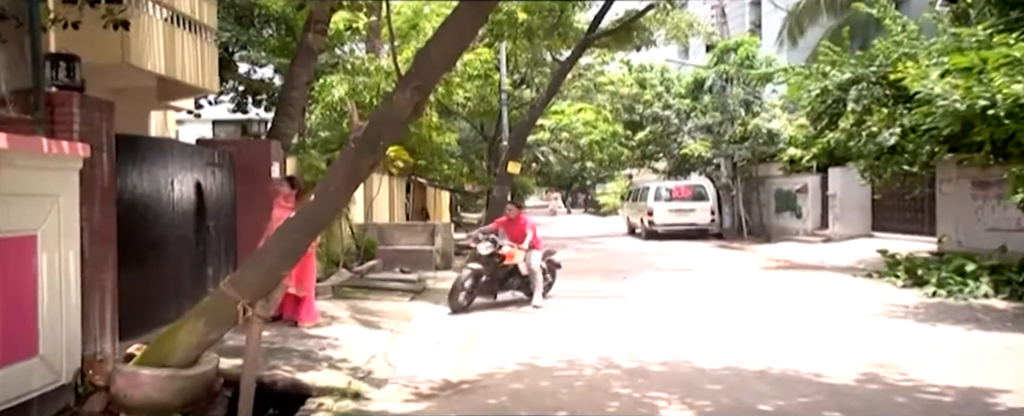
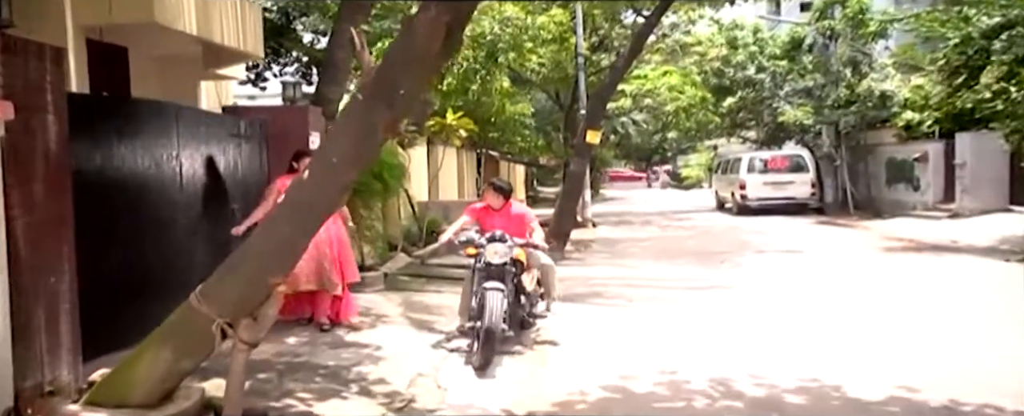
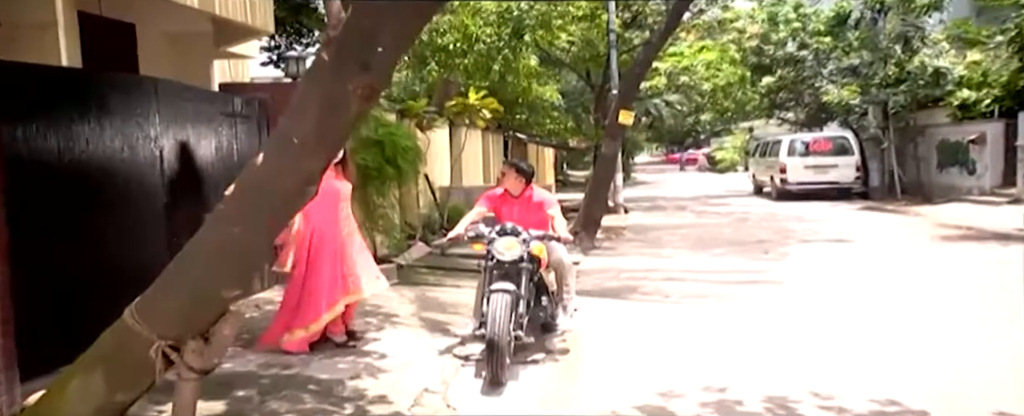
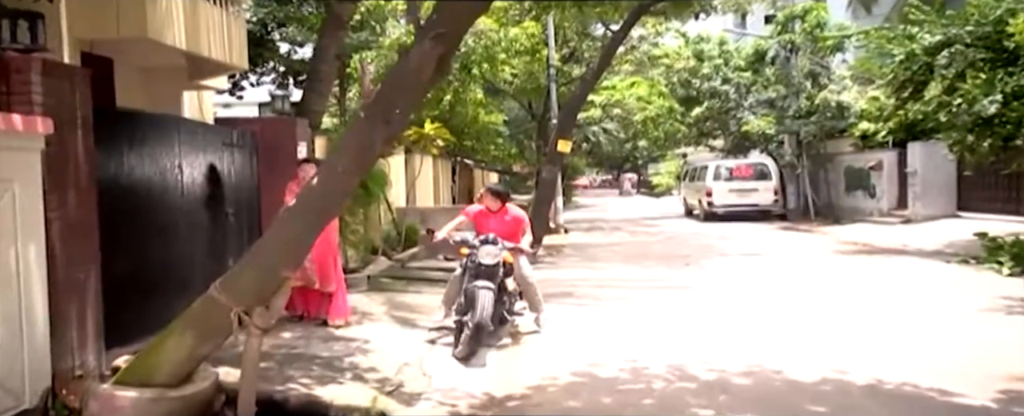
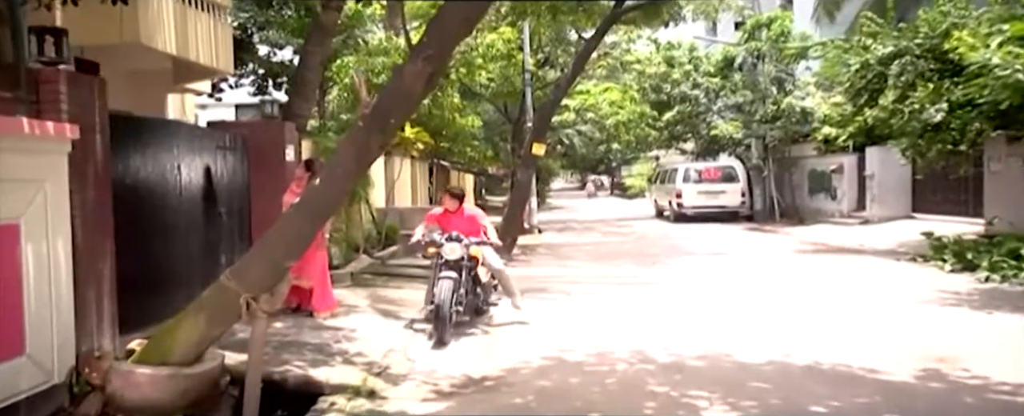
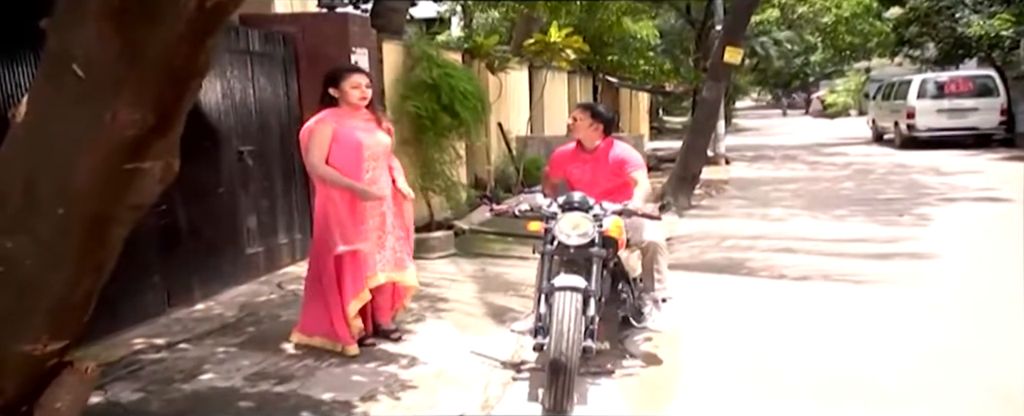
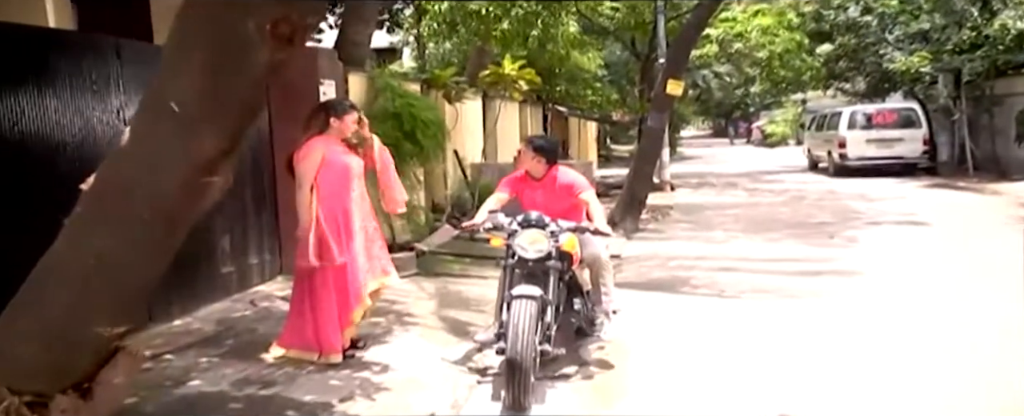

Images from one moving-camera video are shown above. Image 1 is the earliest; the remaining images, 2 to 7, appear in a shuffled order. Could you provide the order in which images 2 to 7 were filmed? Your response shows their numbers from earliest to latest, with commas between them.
5, 4, 2, 3, 7, 6
